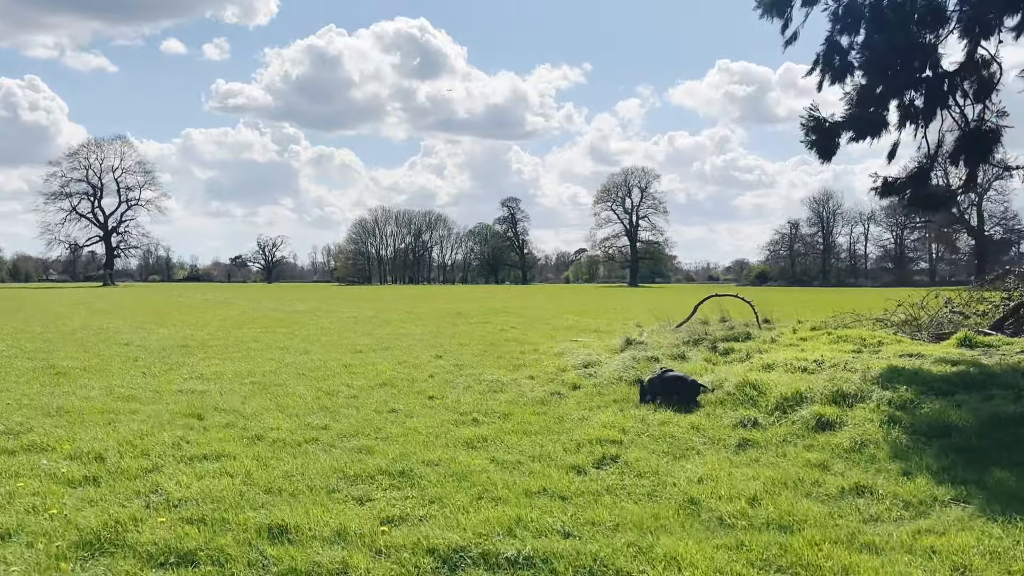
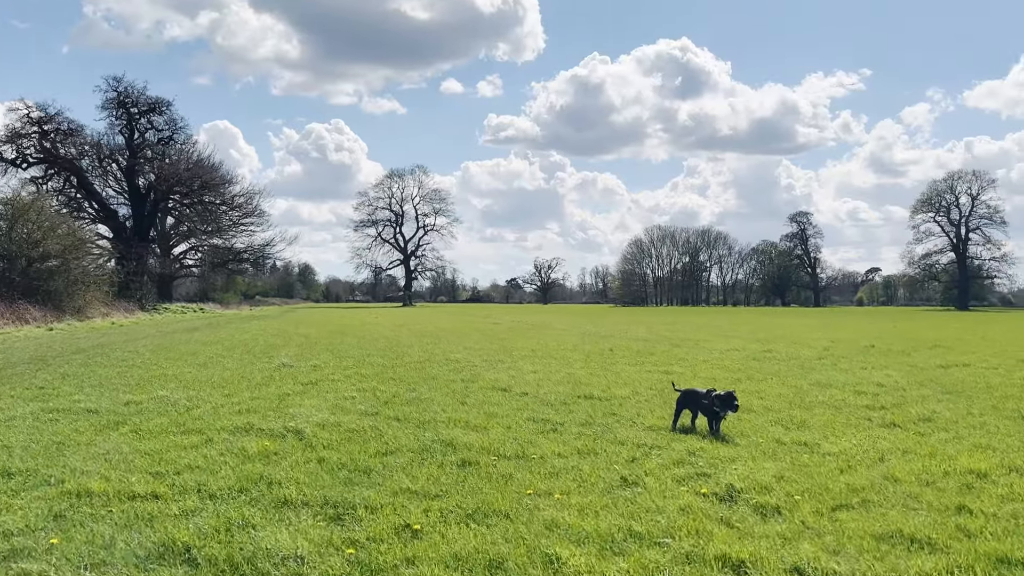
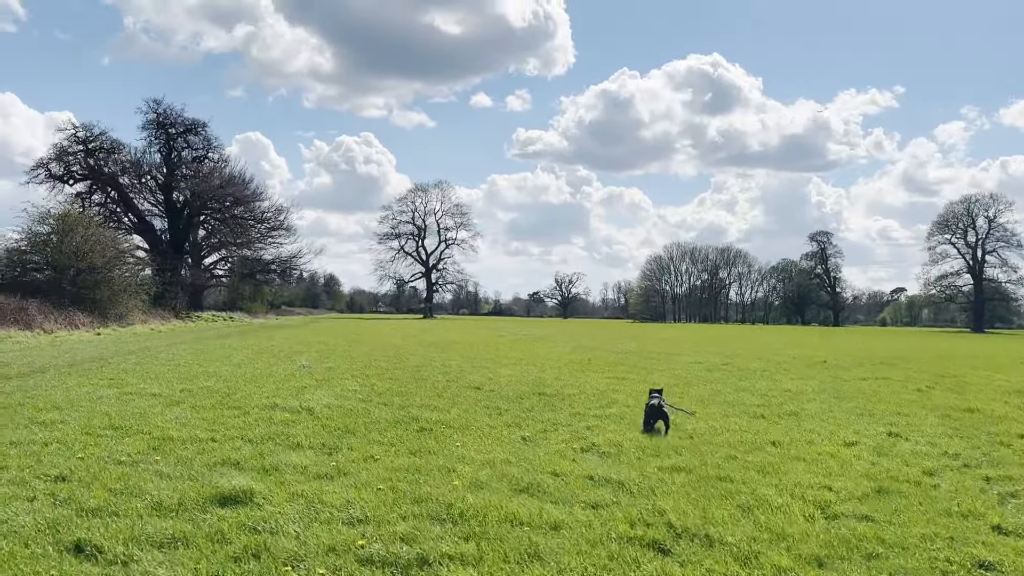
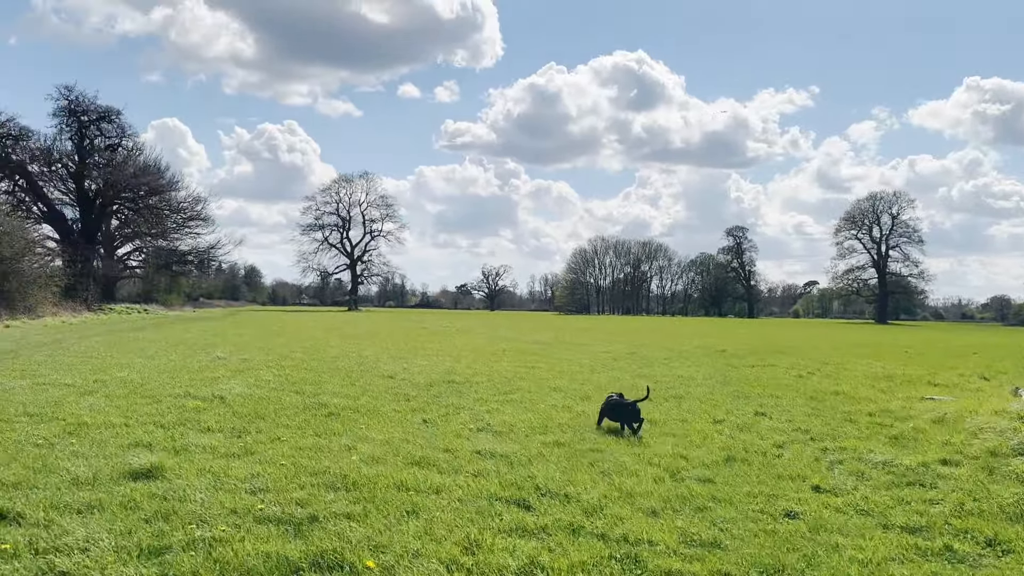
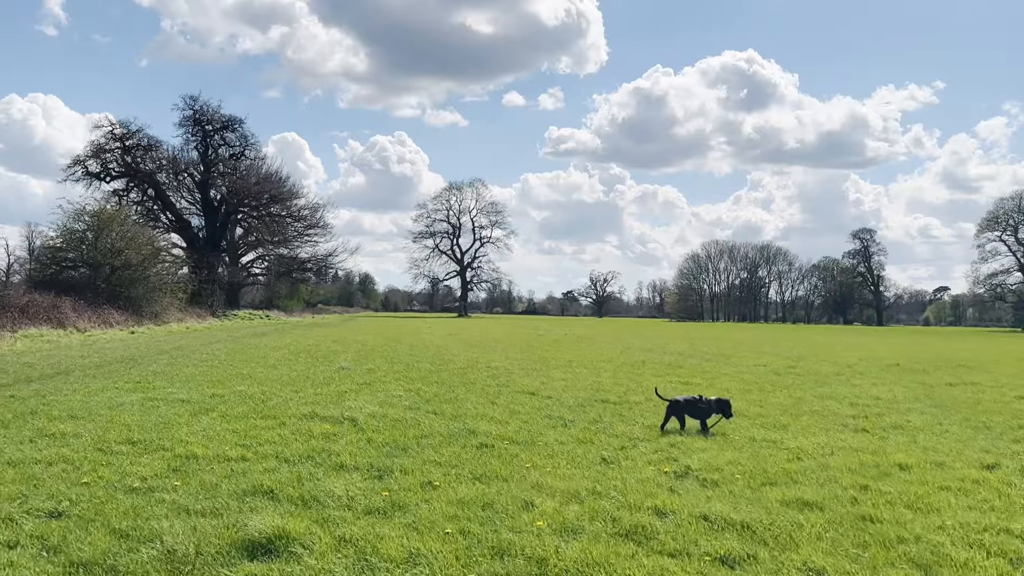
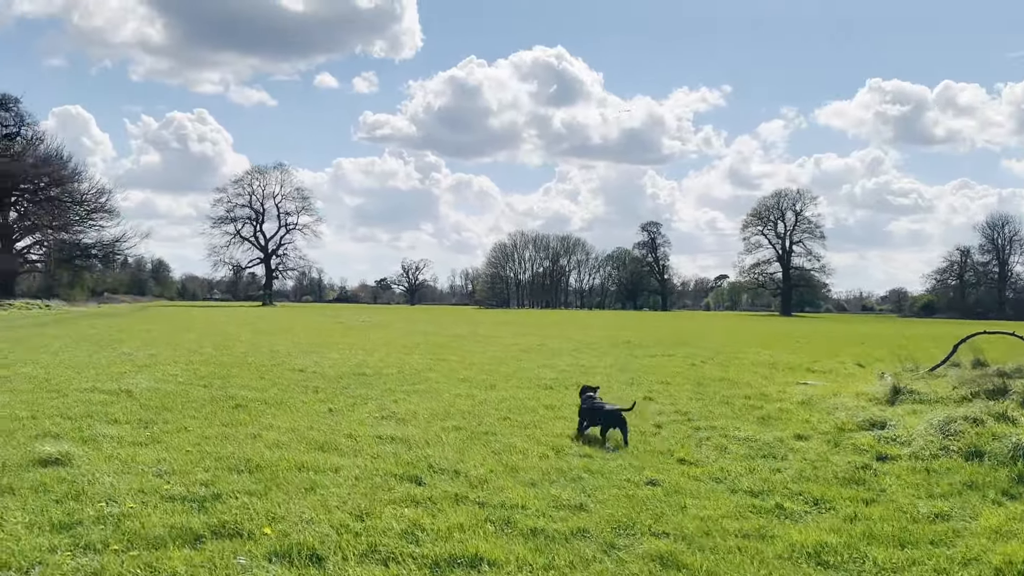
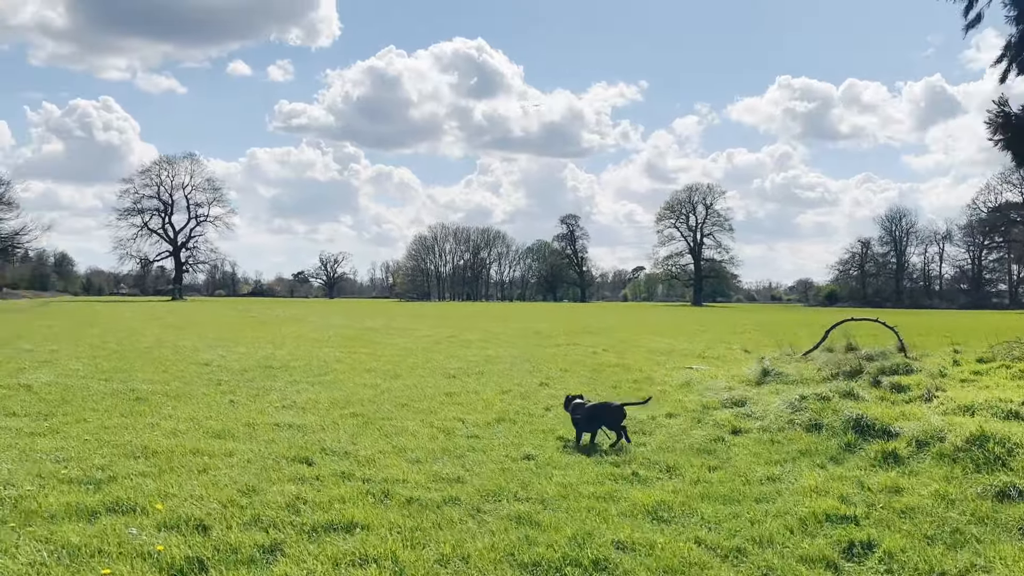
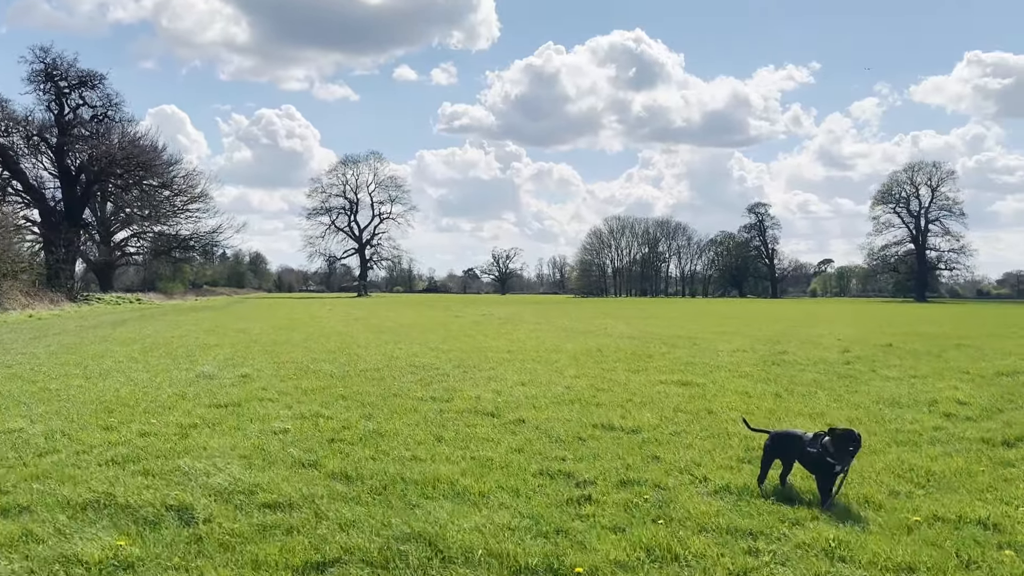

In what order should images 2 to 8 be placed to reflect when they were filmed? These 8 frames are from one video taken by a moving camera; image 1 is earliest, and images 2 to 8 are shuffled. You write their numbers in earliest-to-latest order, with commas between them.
7, 6, 4, 3, 5, 2, 8
